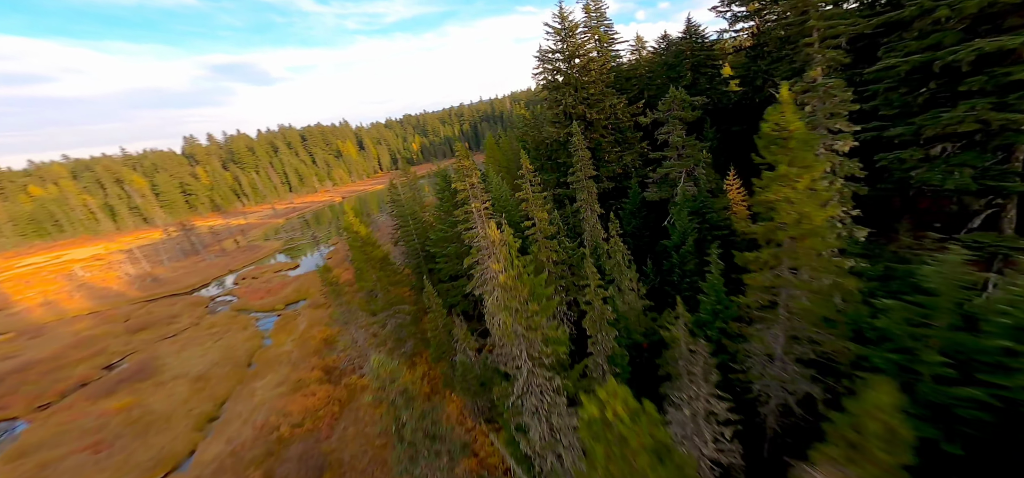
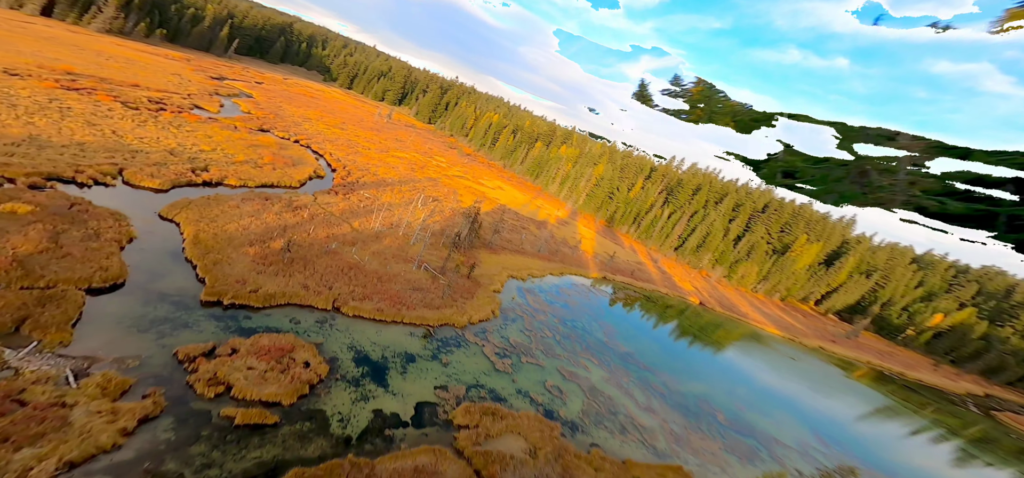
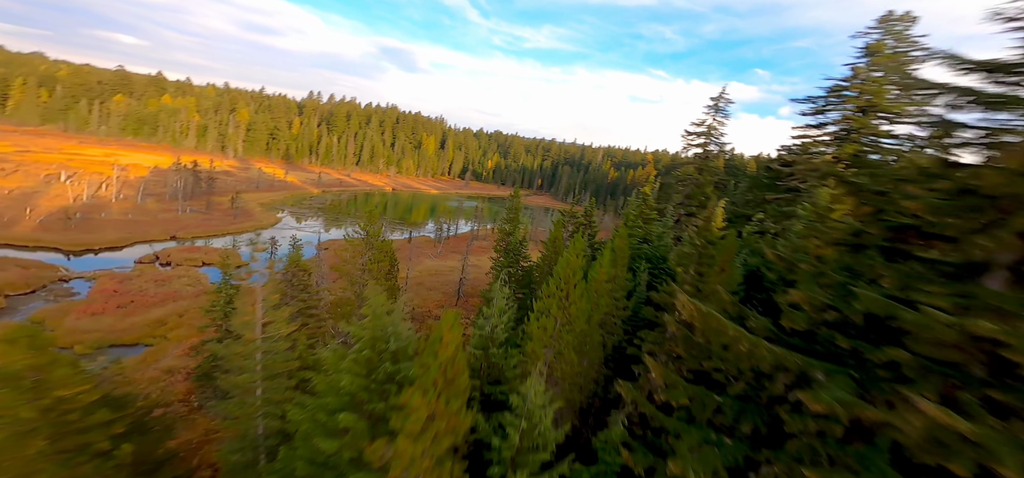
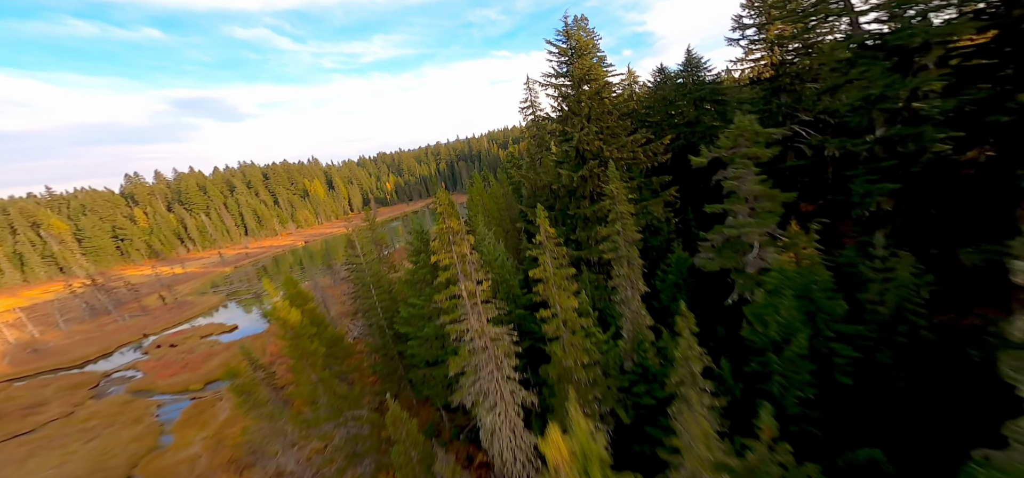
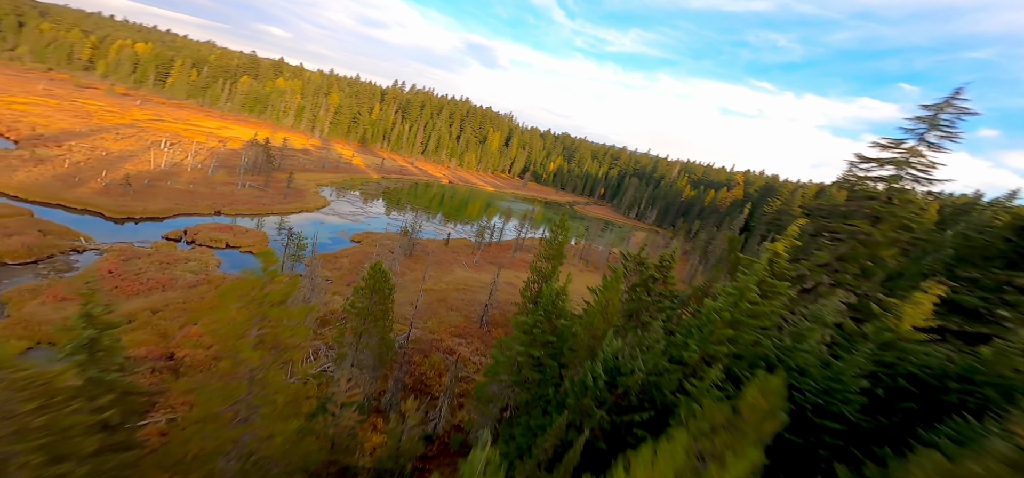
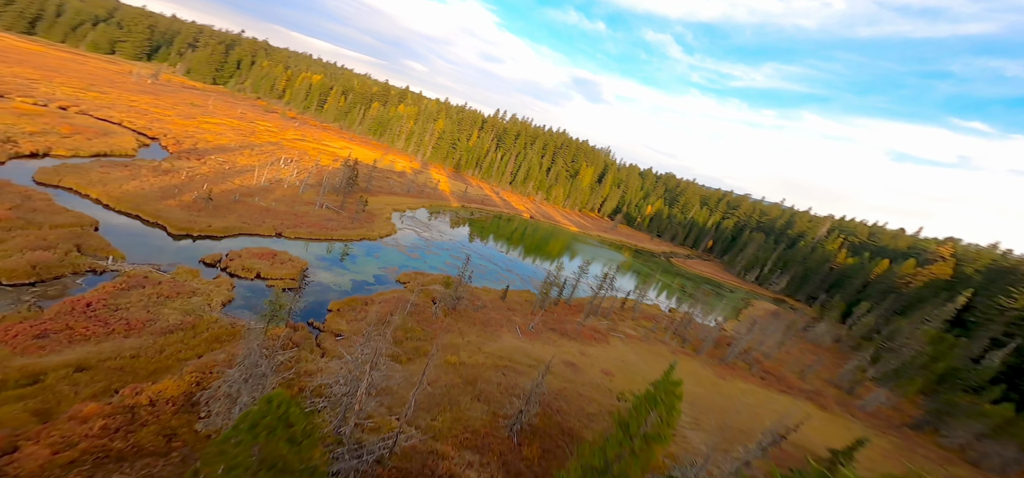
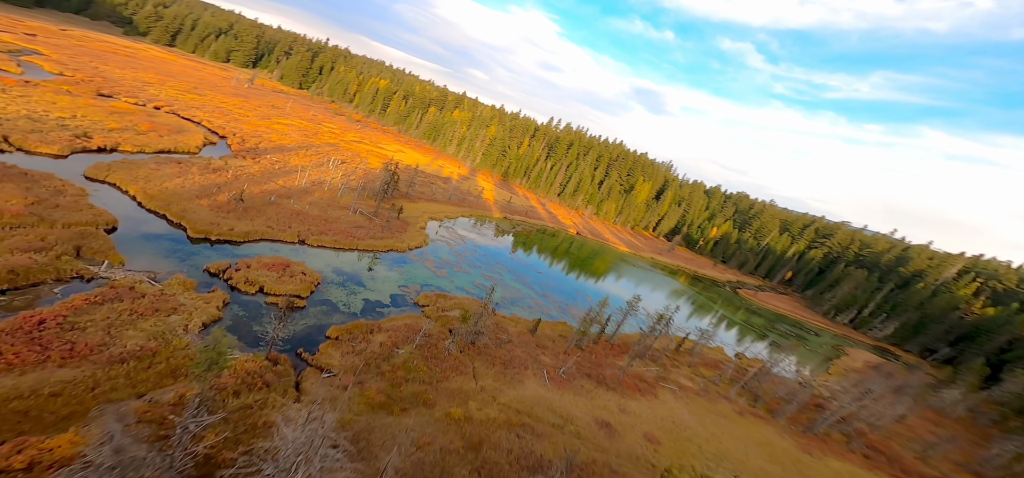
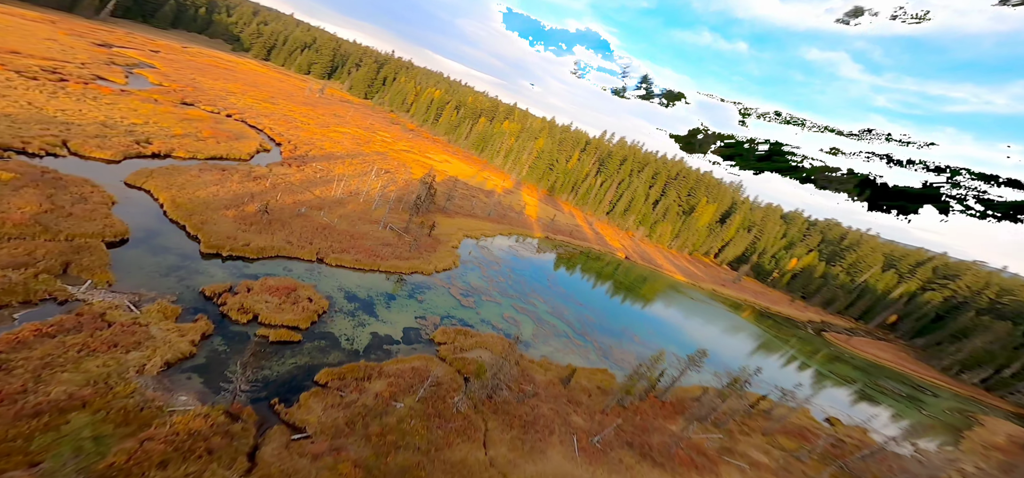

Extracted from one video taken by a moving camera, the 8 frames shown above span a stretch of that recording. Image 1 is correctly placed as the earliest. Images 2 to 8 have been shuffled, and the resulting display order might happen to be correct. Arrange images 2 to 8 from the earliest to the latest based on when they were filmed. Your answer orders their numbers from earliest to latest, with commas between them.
4, 3, 5, 6, 7, 8, 2
